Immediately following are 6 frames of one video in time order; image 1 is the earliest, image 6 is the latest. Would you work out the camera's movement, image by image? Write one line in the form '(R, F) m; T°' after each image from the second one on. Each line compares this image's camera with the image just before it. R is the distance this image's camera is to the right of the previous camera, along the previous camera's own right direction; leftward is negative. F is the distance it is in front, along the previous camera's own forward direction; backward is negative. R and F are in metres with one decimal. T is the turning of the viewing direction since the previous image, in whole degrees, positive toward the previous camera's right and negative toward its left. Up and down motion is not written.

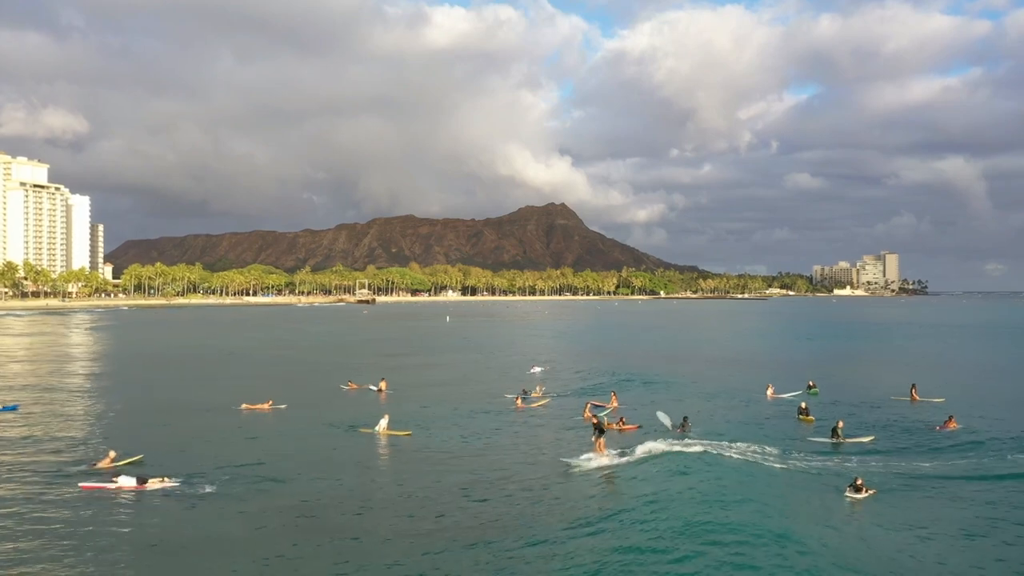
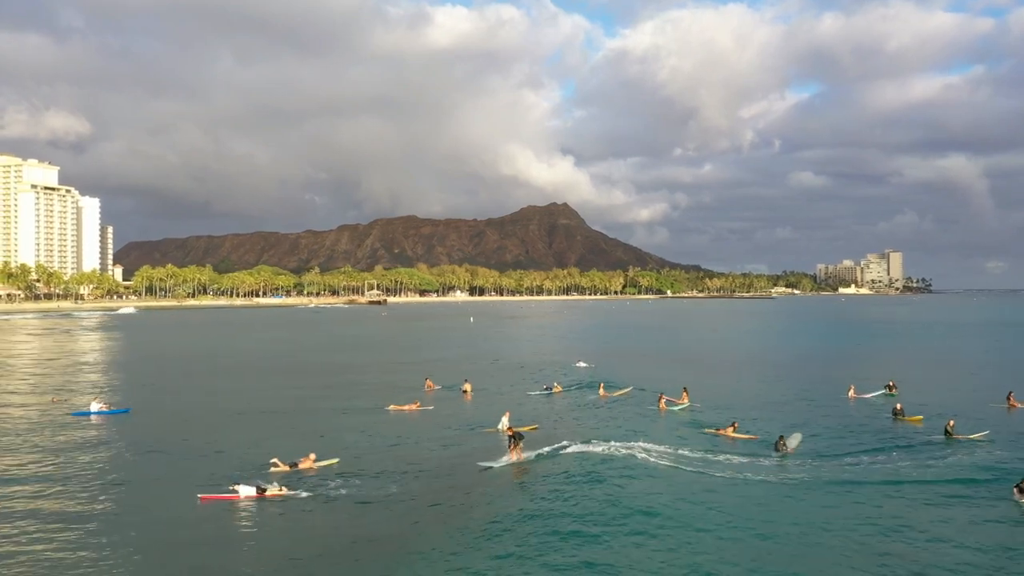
(-1.1, 0.0) m; 0°
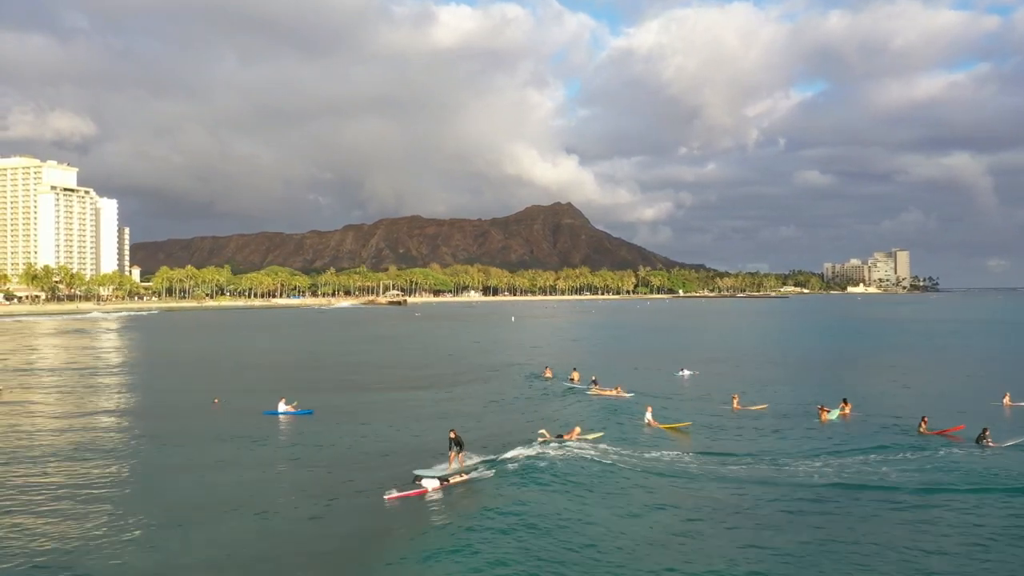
(-1.9, +0.1) m; 0°
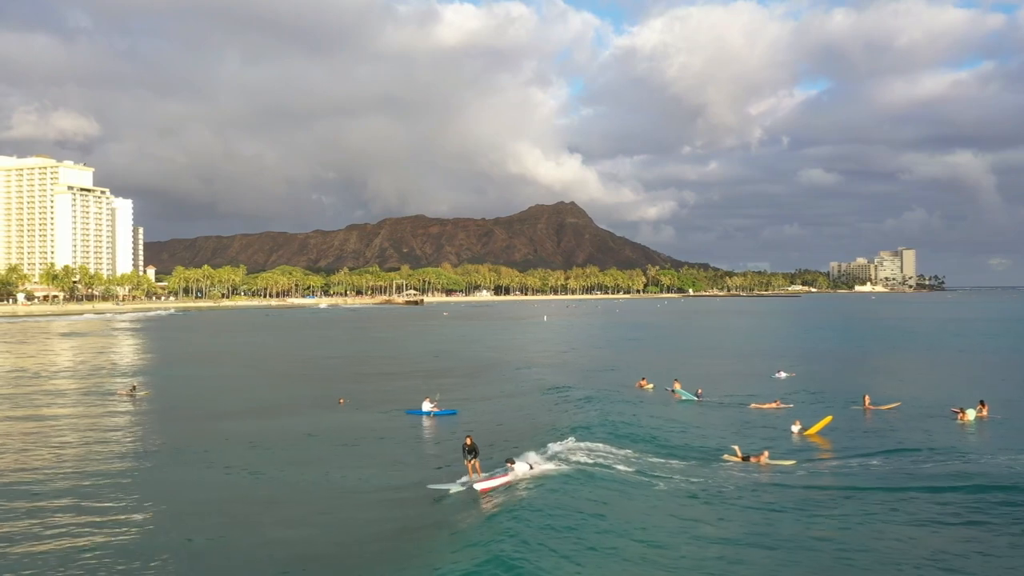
(-1.6, 0.0) m; 0°
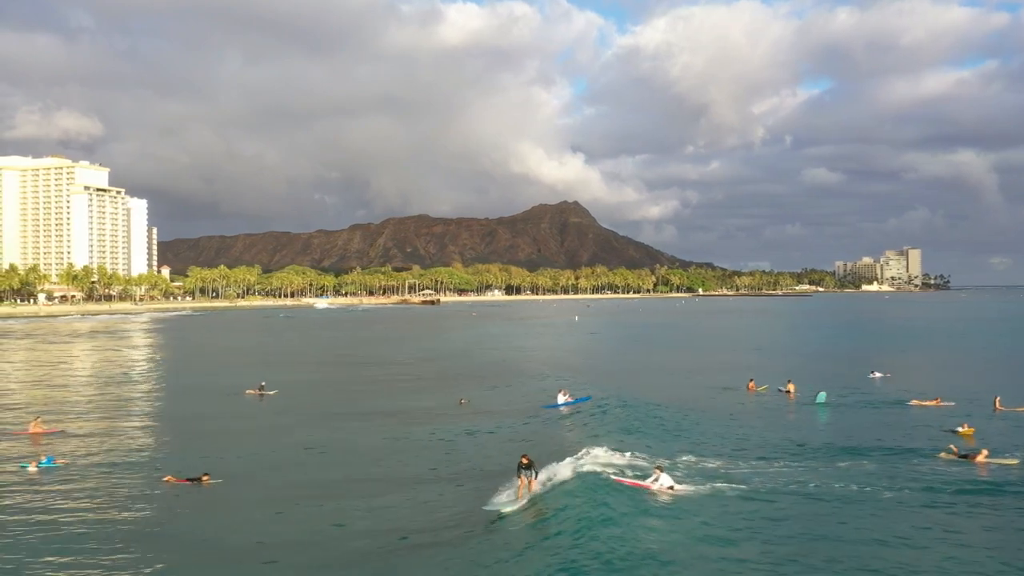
(-1.7, +0.1) m; 0°
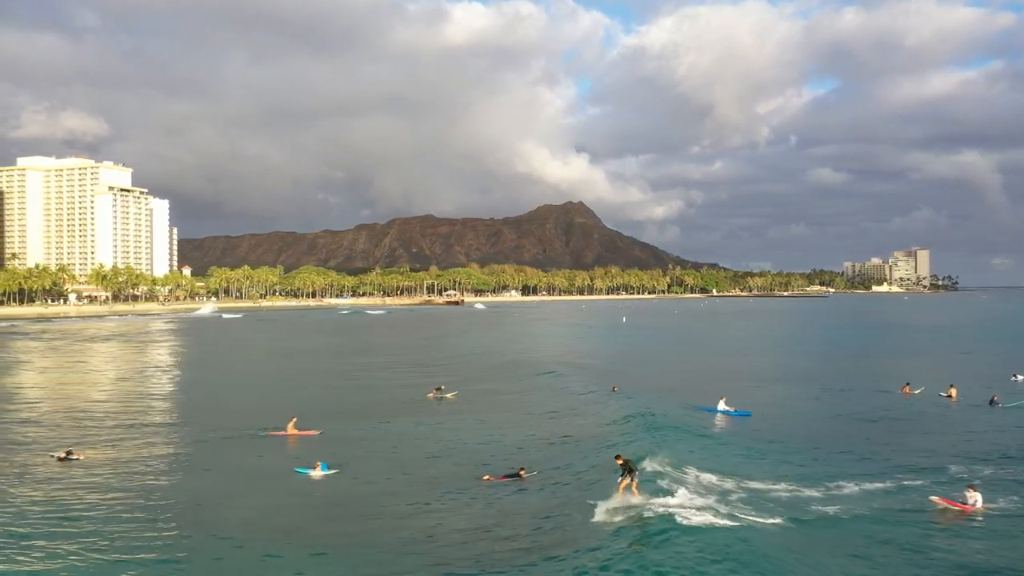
(-2.4, 0.0) m; 0°
